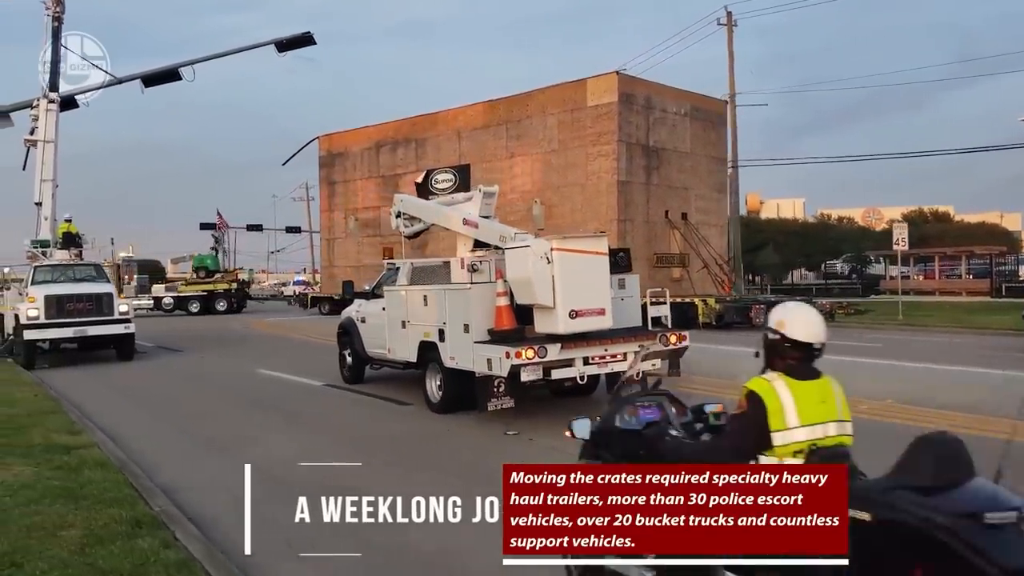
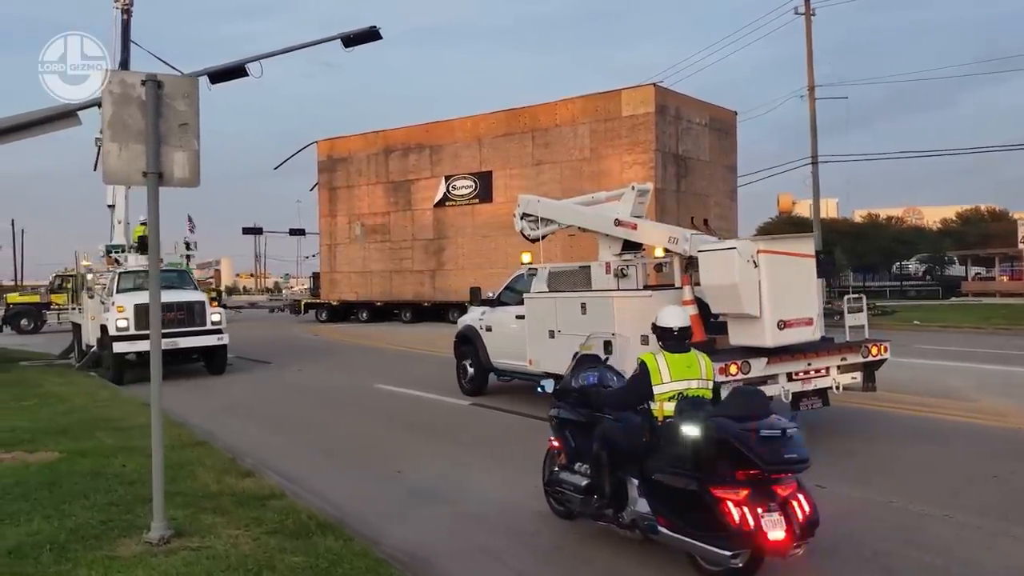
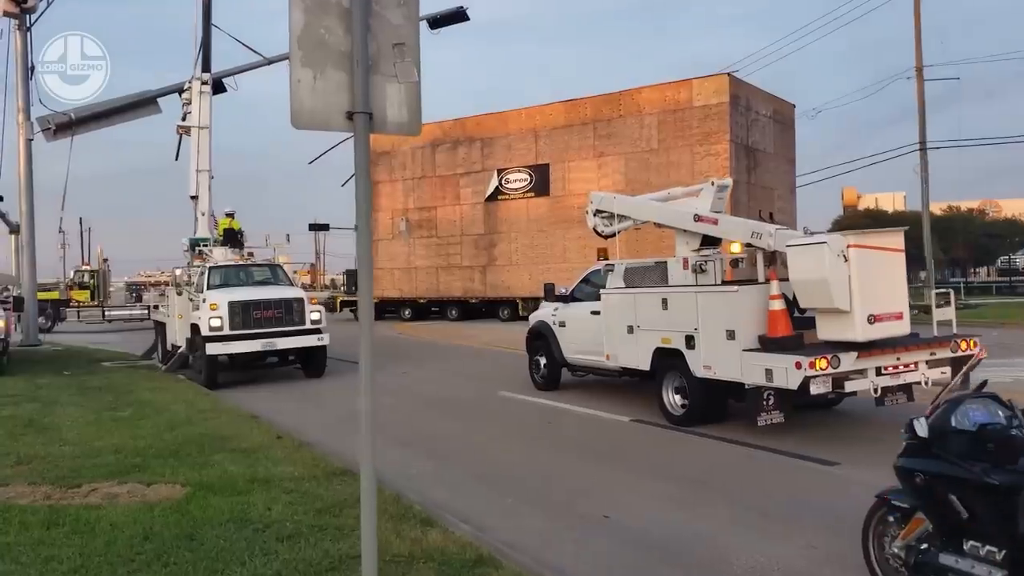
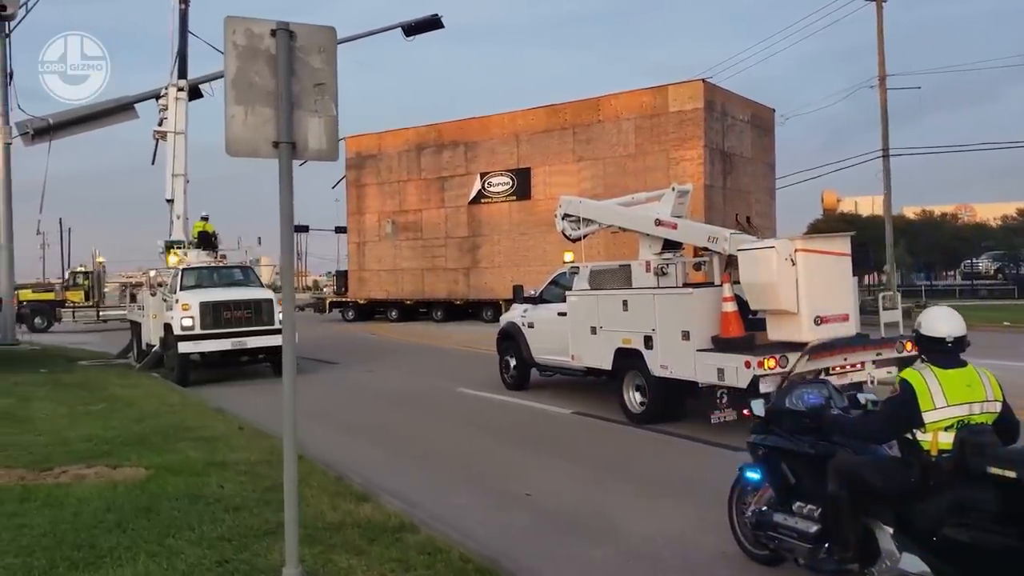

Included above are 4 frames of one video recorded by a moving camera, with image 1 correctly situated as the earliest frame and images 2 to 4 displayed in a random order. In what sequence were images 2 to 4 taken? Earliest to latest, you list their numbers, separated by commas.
2, 4, 3
